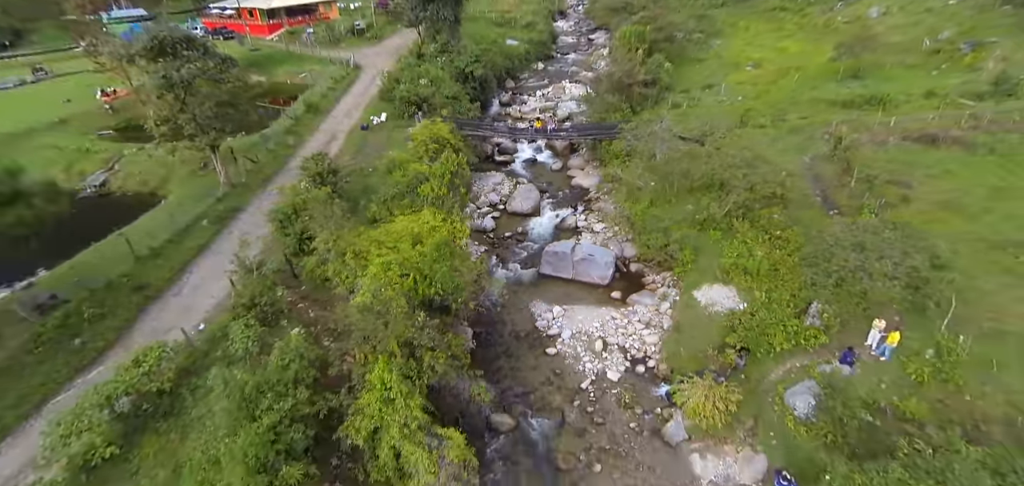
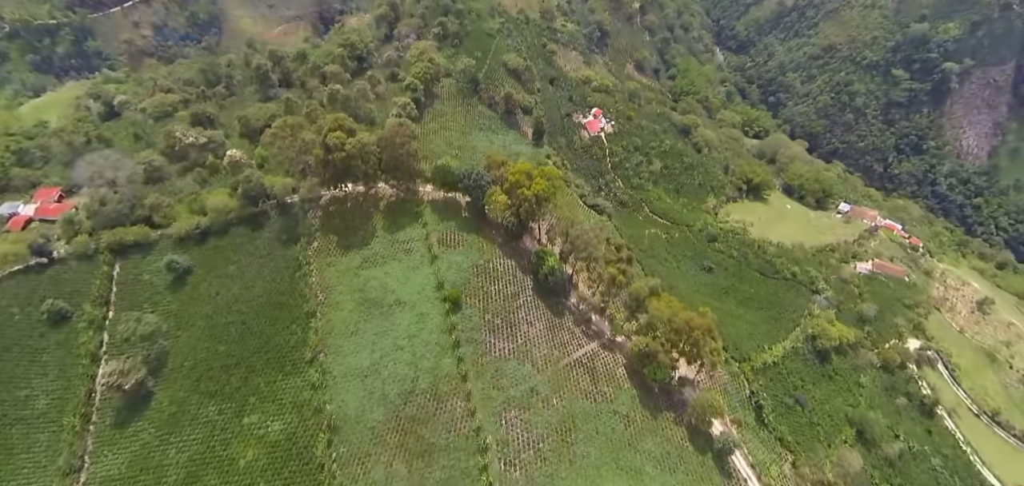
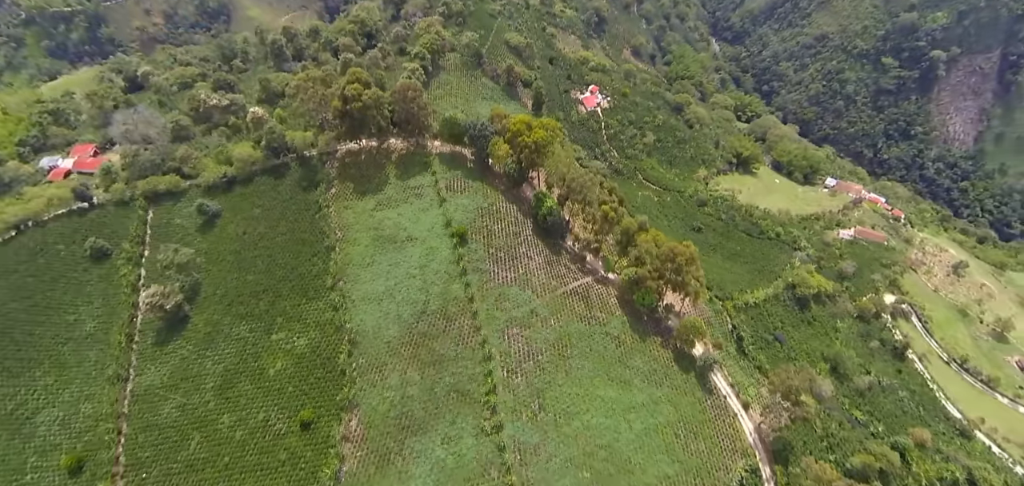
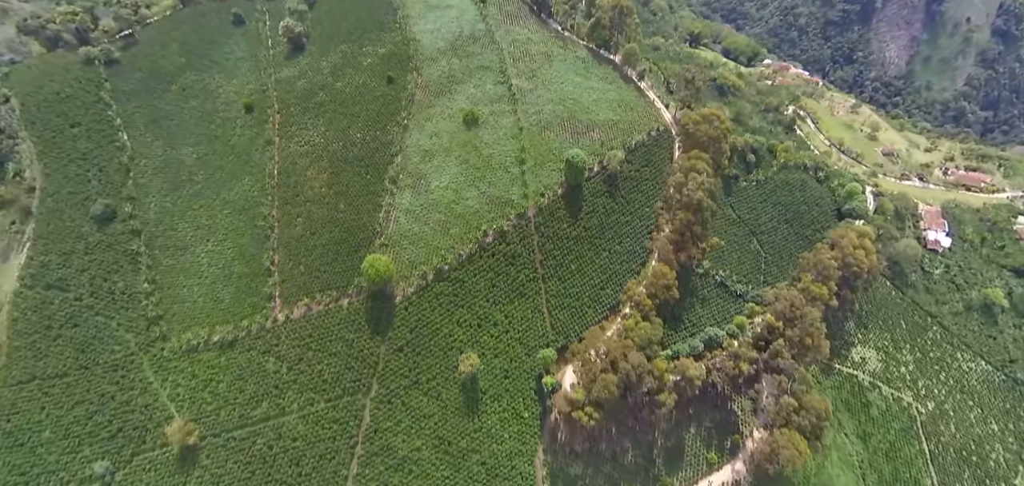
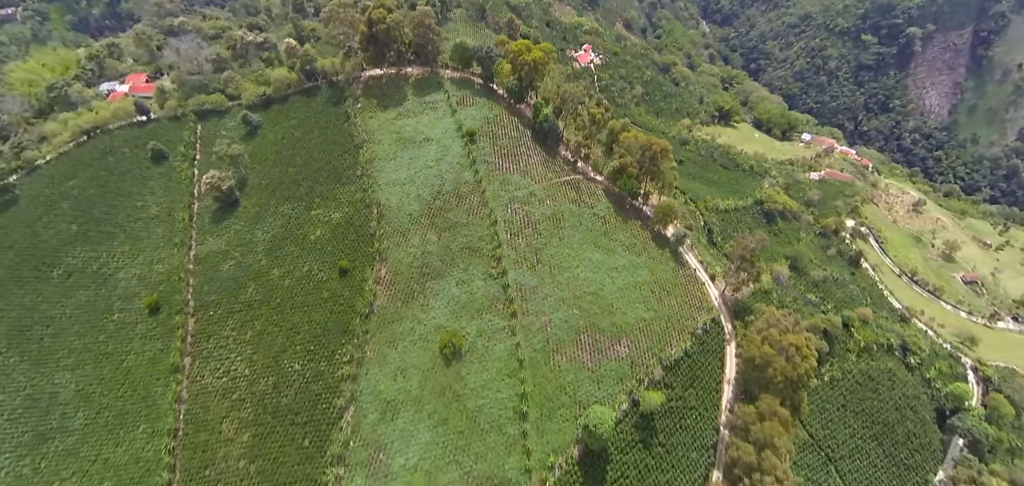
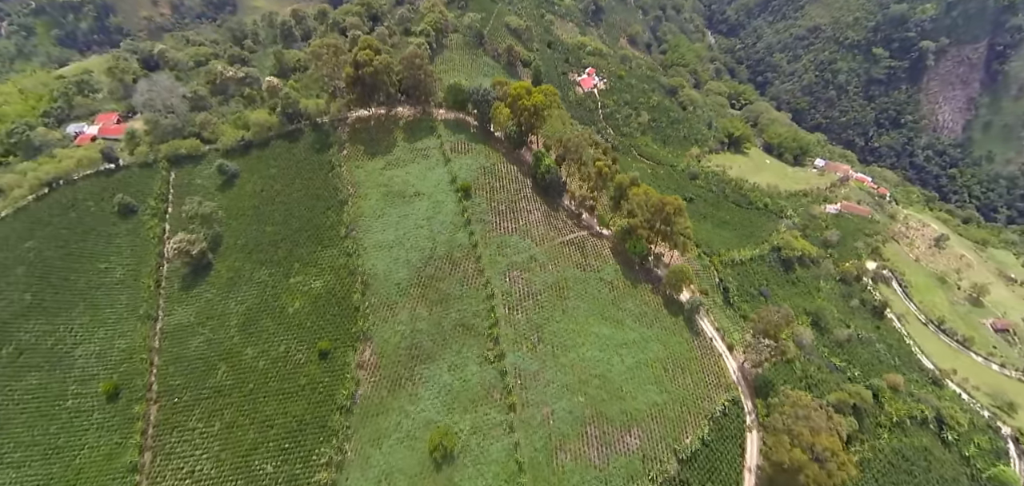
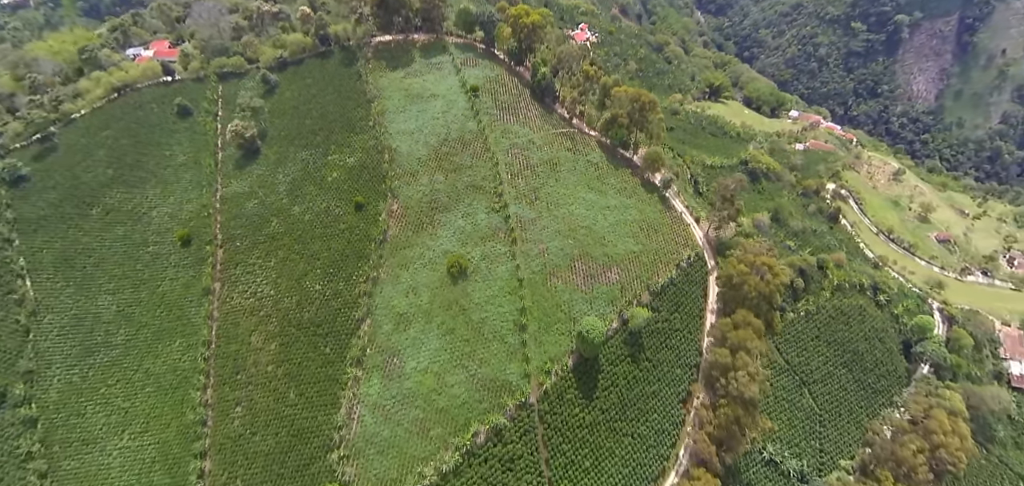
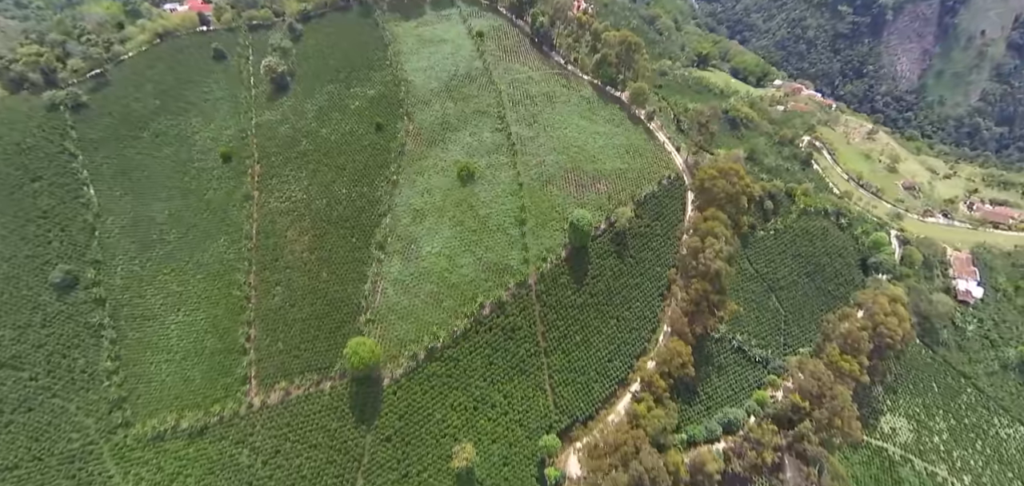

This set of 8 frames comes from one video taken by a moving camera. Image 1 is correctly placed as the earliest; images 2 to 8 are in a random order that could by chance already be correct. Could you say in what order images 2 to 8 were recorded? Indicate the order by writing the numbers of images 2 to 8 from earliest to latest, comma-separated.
2, 3, 6, 5, 7, 8, 4
